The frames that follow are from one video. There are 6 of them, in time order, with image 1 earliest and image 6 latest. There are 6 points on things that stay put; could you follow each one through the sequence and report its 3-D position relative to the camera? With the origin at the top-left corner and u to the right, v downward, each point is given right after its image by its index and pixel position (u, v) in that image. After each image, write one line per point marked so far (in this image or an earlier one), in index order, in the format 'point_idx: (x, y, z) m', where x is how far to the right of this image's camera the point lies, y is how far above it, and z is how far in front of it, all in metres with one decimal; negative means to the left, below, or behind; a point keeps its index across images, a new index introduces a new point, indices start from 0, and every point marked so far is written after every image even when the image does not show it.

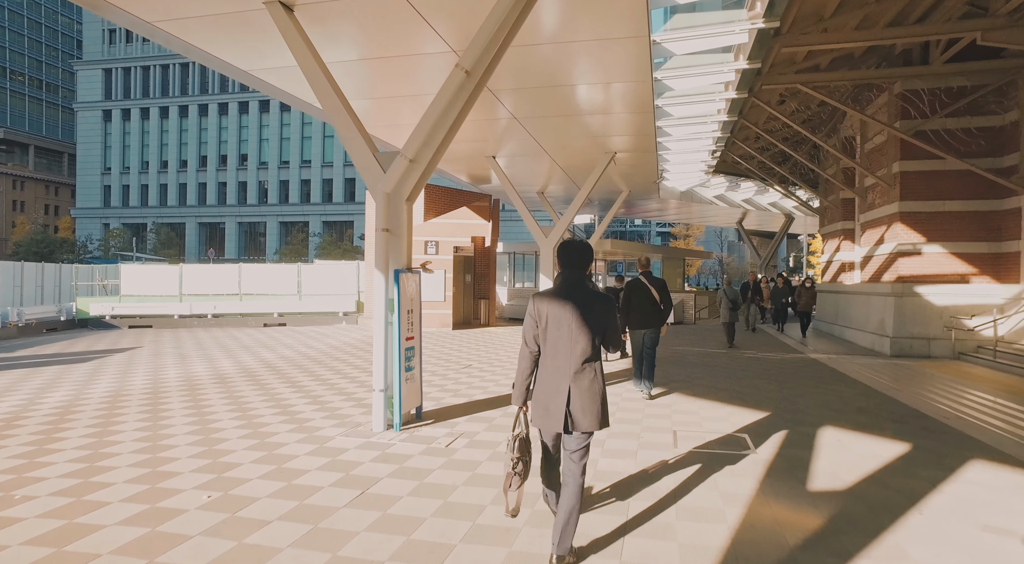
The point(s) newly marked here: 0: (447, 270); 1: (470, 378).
0: (-2.0, +0.4, +18.1) m
1: (-0.7, -1.7, +10.1) m
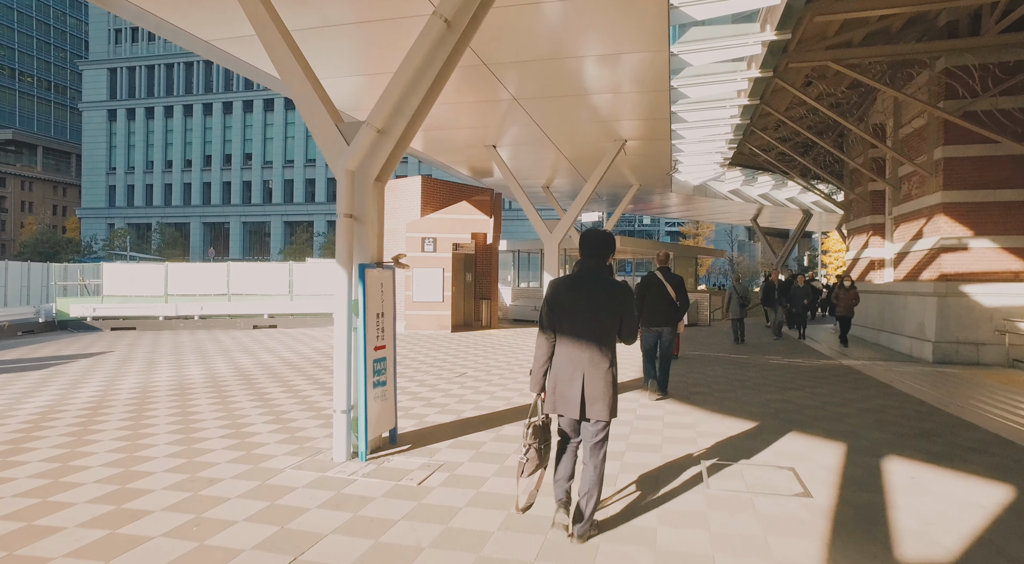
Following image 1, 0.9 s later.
0: (-2.0, +0.4, +17.1) m
1: (-0.8, -1.6, +9.0) m
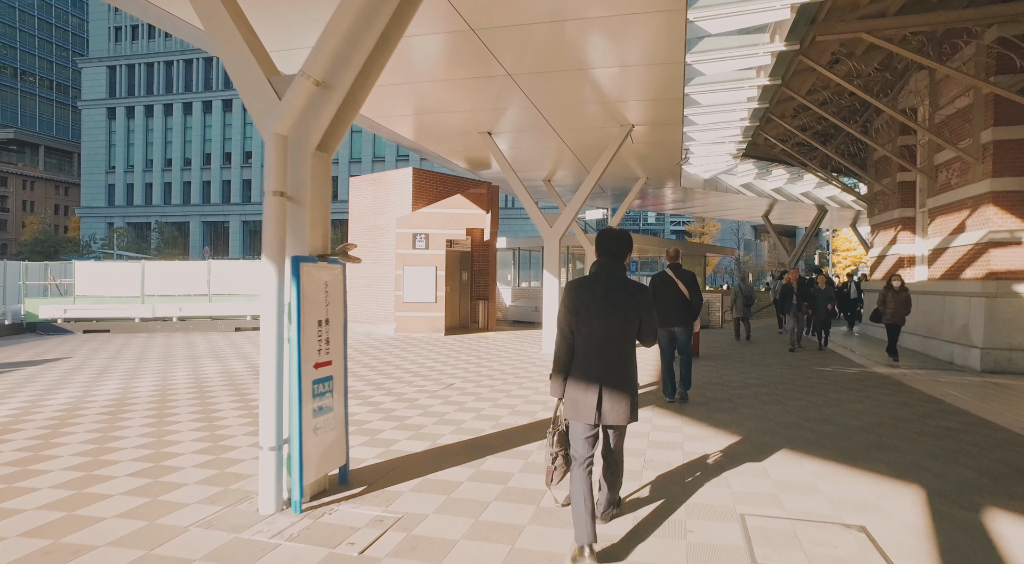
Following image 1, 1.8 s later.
0: (-2.0, +0.4, +15.9) m
1: (-0.9, -1.6, +7.9) m
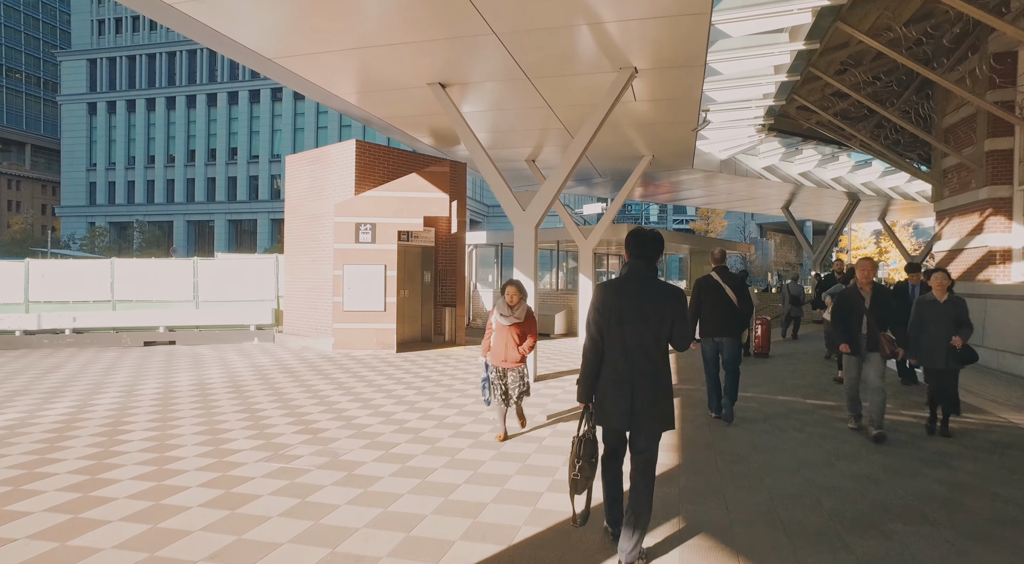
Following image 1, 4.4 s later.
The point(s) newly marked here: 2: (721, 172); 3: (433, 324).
0: (-2.6, +0.4, +12.6) m
1: (-1.5, -1.7, +4.5) m
2: (+6.1, +3.2, +17.2) m
3: (-2.0, -1.0, +14.6) m
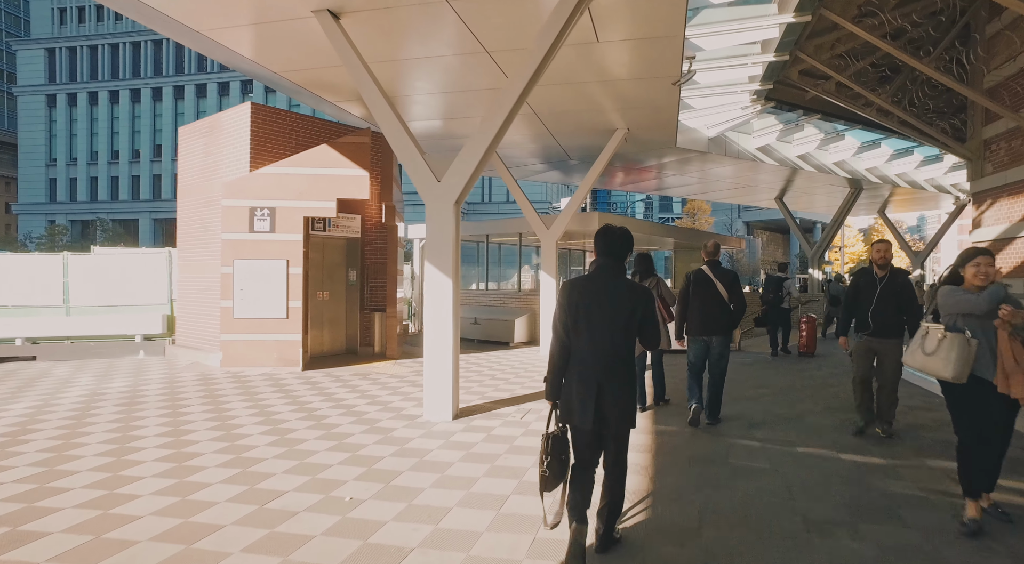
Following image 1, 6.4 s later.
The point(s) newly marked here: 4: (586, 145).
0: (-3.7, +0.4, +9.9) m
1: (-2.4, -1.7, +1.9) m
2: (+4.9, +3.2, +14.8) m
3: (-3.1, -1.0, +12.0) m
4: (+1.9, +3.5, +15.1) m
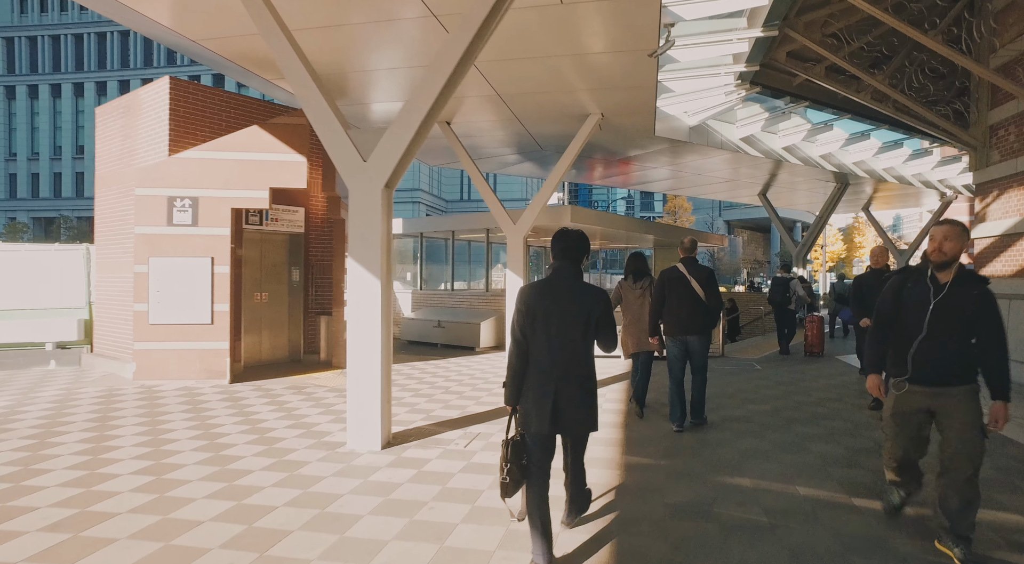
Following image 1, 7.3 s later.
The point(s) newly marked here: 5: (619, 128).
0: (-4.4, +0.4, +8.7) m
1: (-2.8, -1.7, +0.7) m
2: (+4.1, +3.2, +13.8) m
3: (-3.8, -1.0, +10.8) m
4: (+1.1, +3.5, +14.0) m
5: (+2.4, +3.4, +13.0) m
